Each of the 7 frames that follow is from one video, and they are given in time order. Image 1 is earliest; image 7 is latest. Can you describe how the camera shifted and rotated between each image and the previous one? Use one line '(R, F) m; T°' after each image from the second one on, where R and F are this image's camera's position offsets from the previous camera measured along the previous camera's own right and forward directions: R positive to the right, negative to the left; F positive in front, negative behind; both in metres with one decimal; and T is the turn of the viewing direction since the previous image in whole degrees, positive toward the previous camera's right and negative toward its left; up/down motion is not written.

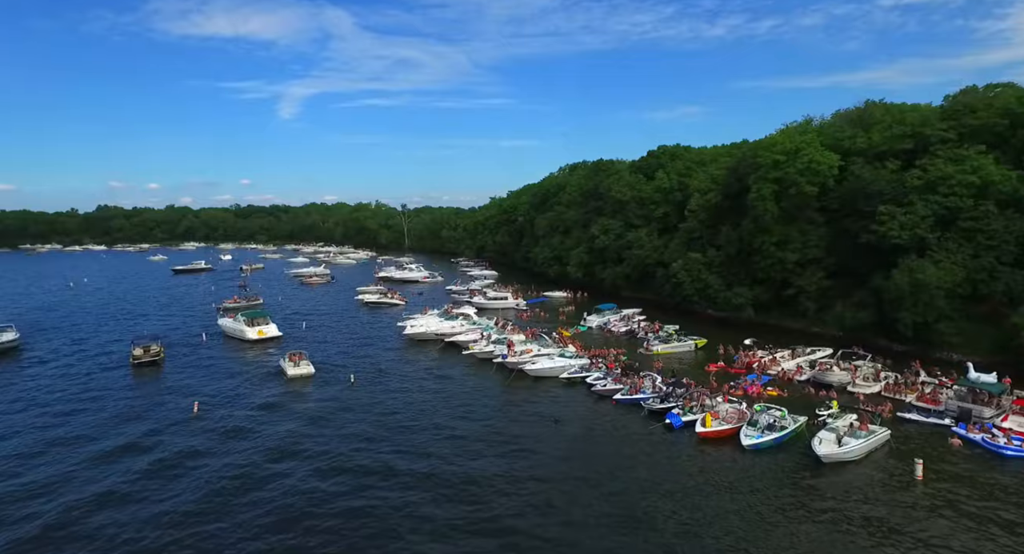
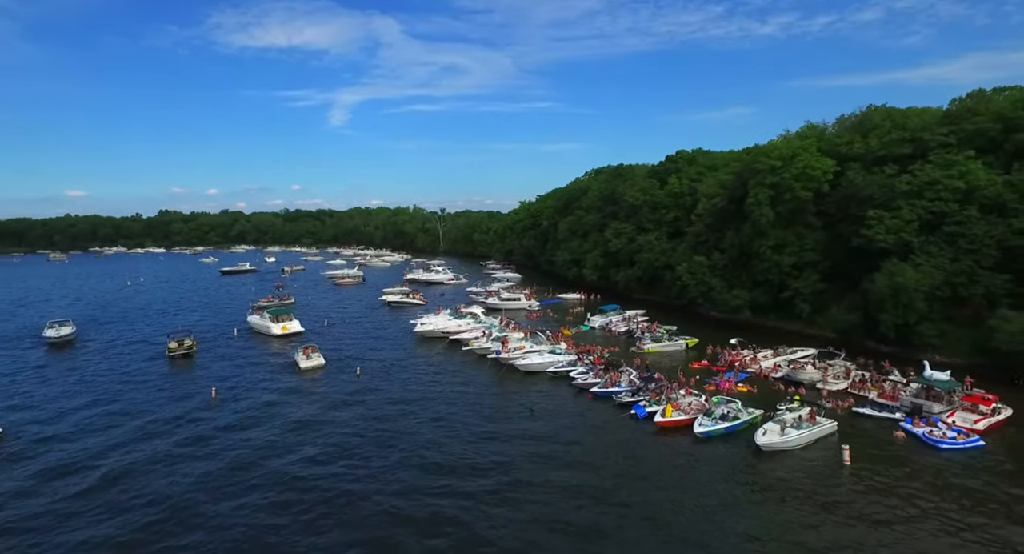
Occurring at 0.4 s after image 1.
(+3.3, -2.5) m; -4°
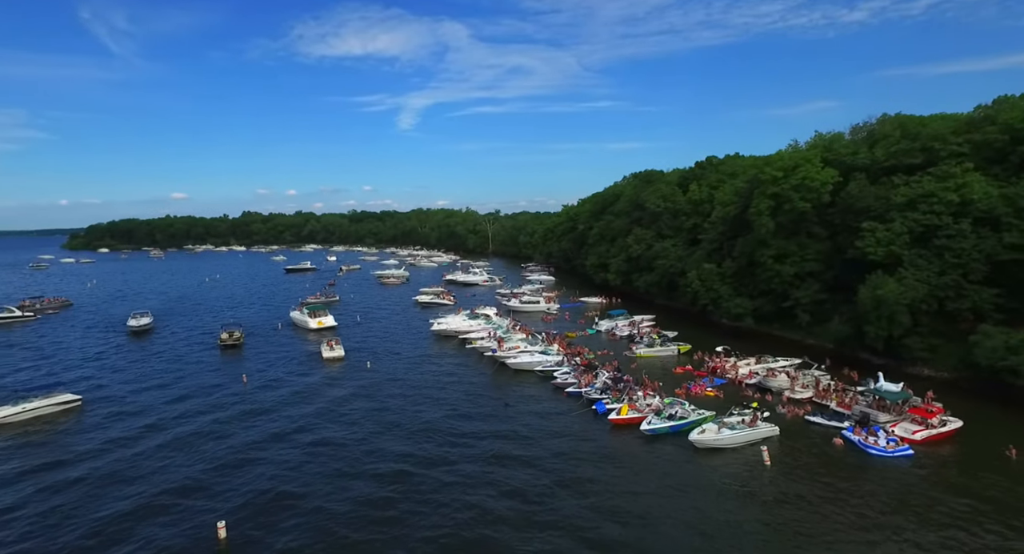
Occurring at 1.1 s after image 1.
(+4.8, -2.6) m; -6°
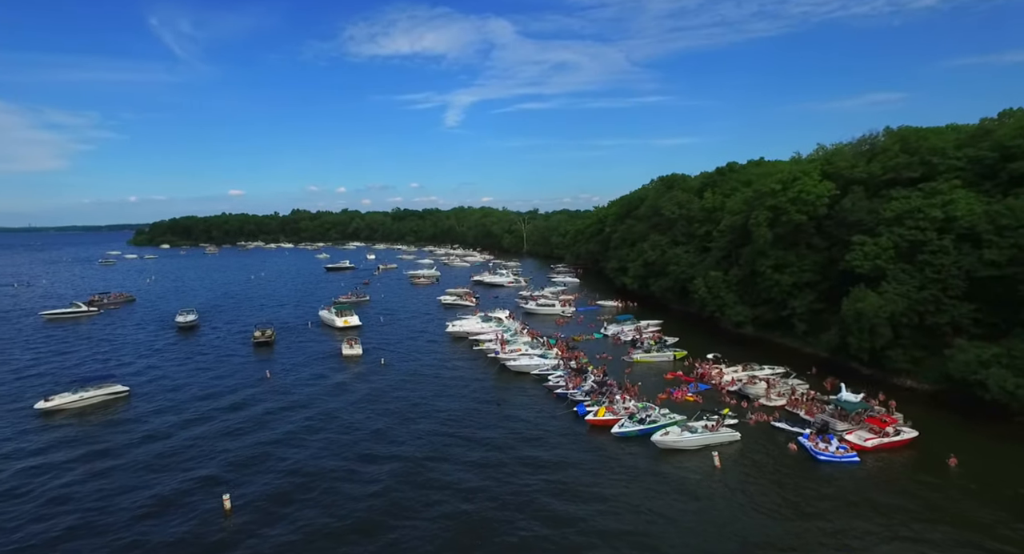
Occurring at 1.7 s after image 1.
(+3.2, -2.8) m; -4°
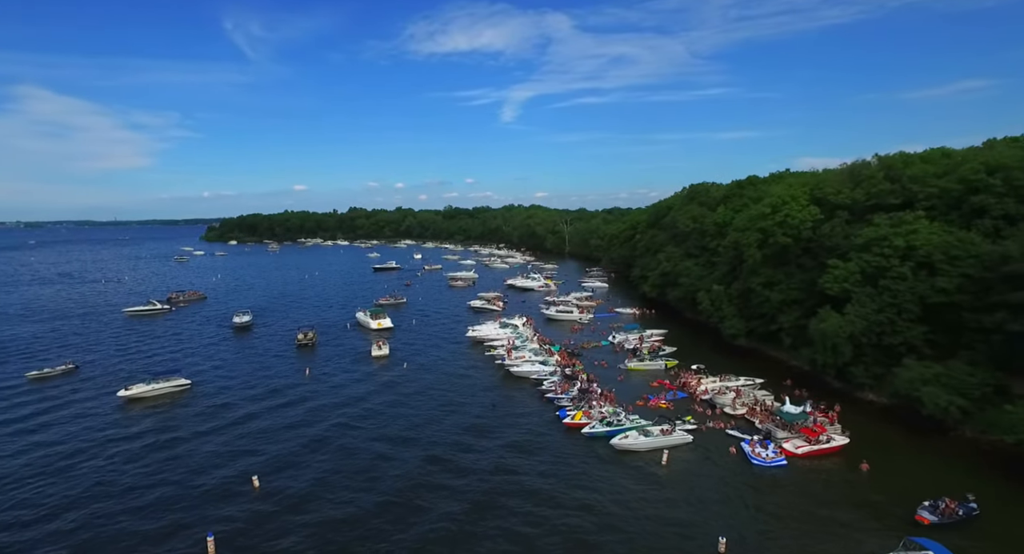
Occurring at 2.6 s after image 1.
(+4.1, -5.3) m; -5°
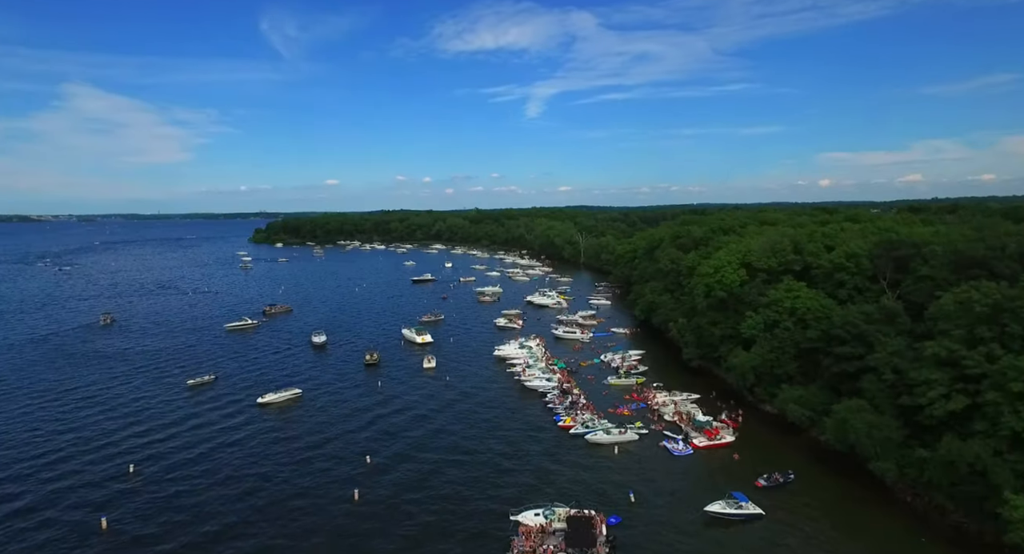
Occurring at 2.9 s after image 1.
(+1.4, -19.7) m; -2°
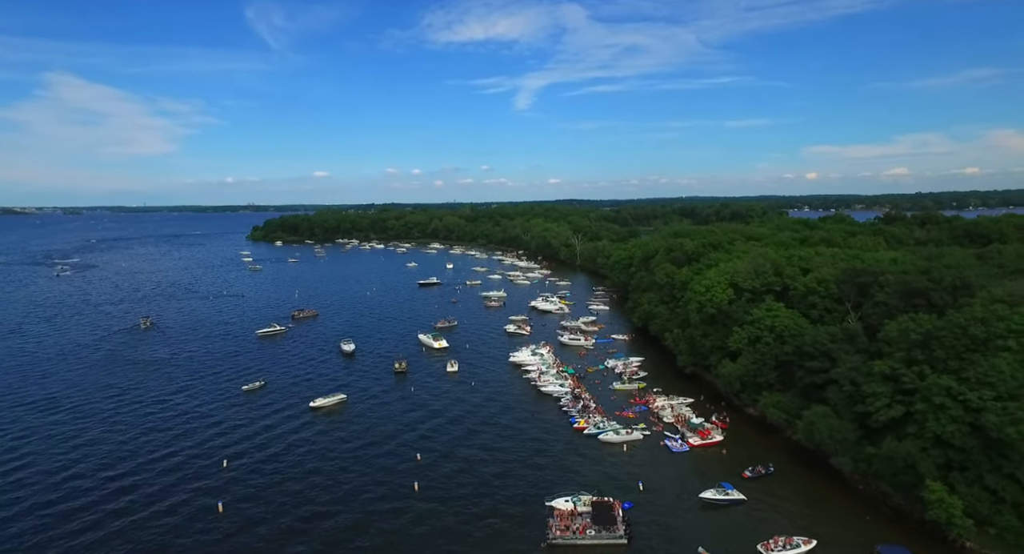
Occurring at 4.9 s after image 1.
(-3.9, -9.8) m; +1°
